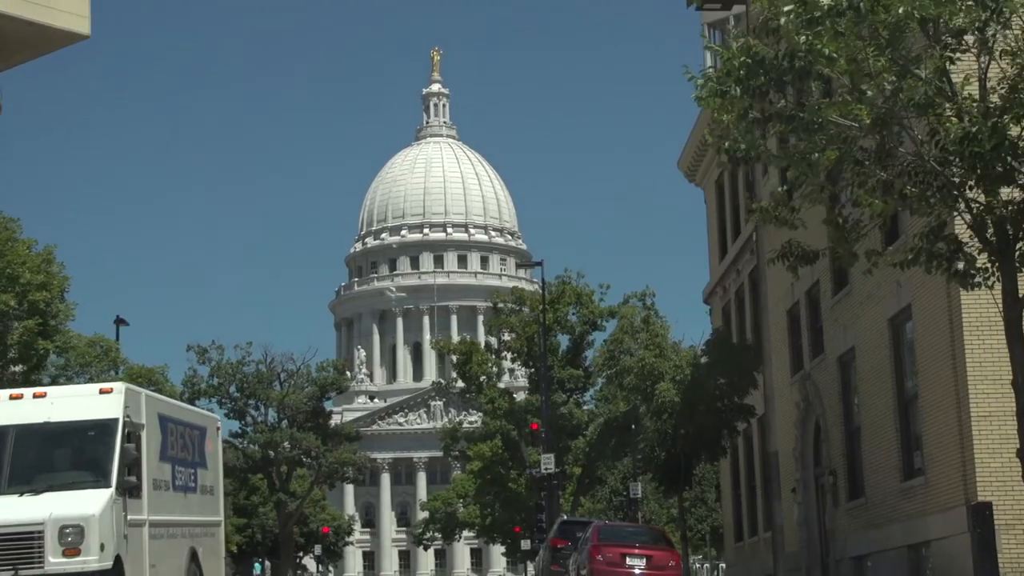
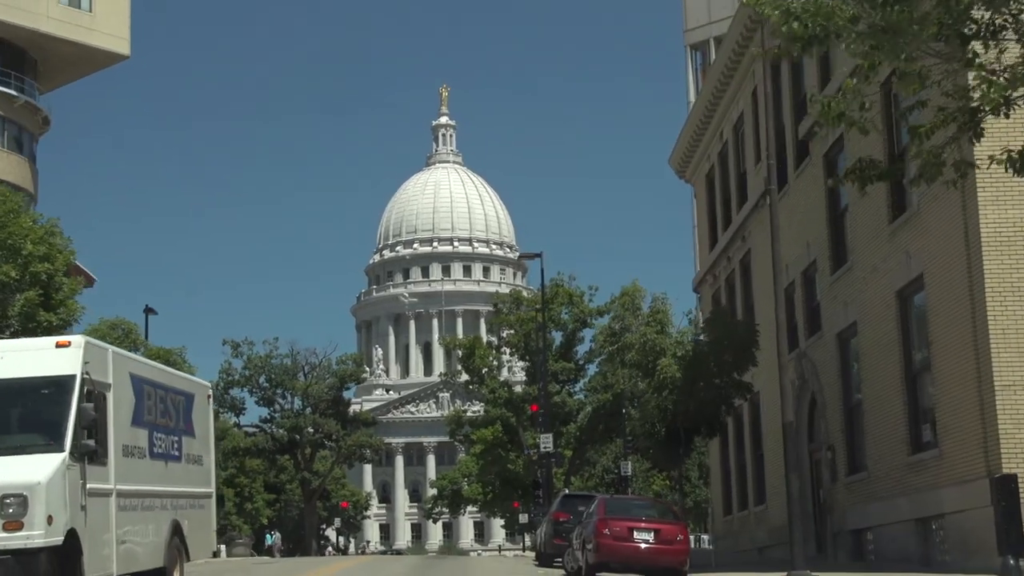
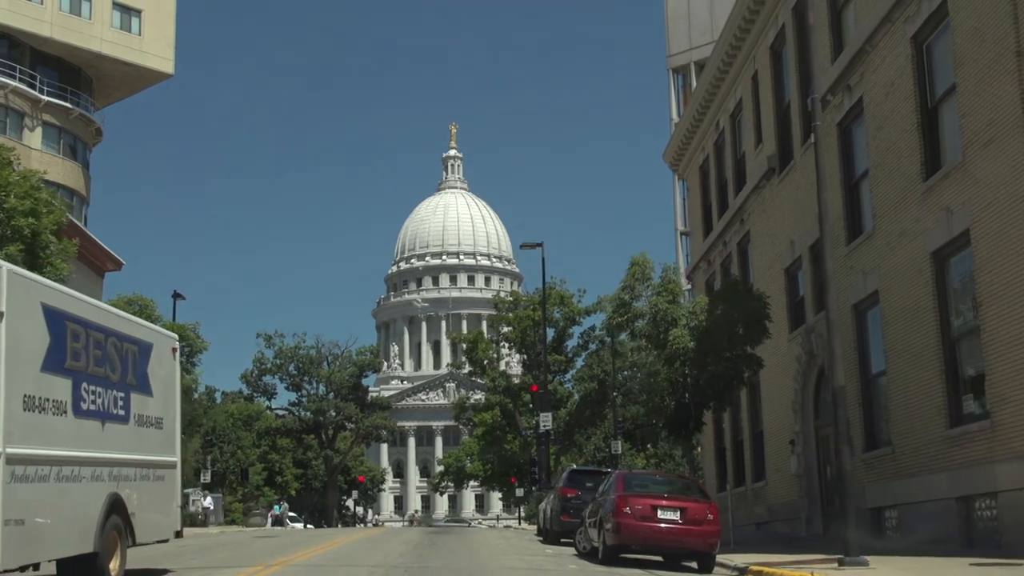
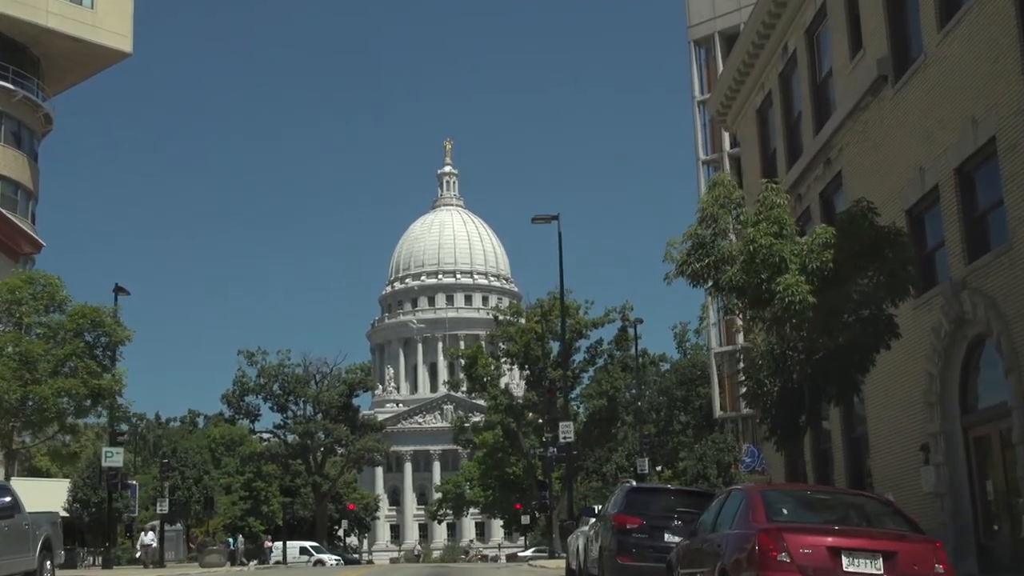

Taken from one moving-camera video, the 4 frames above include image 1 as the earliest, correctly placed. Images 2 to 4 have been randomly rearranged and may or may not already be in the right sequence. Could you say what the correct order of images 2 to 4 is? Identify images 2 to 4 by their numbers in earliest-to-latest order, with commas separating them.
2, 3, 4
